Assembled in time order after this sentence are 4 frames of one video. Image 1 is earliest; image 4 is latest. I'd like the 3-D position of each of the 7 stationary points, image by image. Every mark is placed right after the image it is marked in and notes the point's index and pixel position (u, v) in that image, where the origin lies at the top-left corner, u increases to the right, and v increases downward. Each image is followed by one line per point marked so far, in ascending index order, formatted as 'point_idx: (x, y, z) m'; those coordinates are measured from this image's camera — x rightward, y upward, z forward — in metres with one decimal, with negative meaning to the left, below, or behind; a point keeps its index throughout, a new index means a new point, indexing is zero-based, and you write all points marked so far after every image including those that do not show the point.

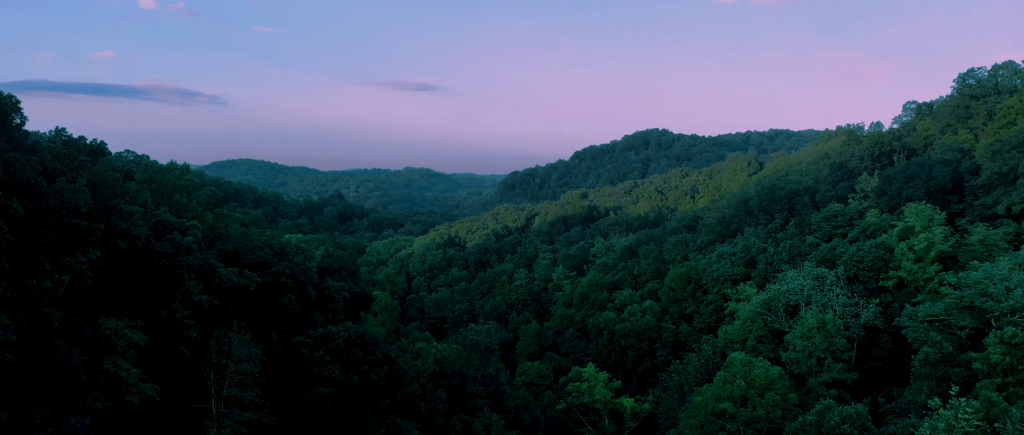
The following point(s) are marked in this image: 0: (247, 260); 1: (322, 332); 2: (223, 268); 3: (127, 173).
0: (-6.5, -1.0, +19.4) m
1: (-4.7, -2.9, +19.9) m
2: (-6.6, -1.2, +18.2) m
3: (-9.3, +1.0, +19.3) m
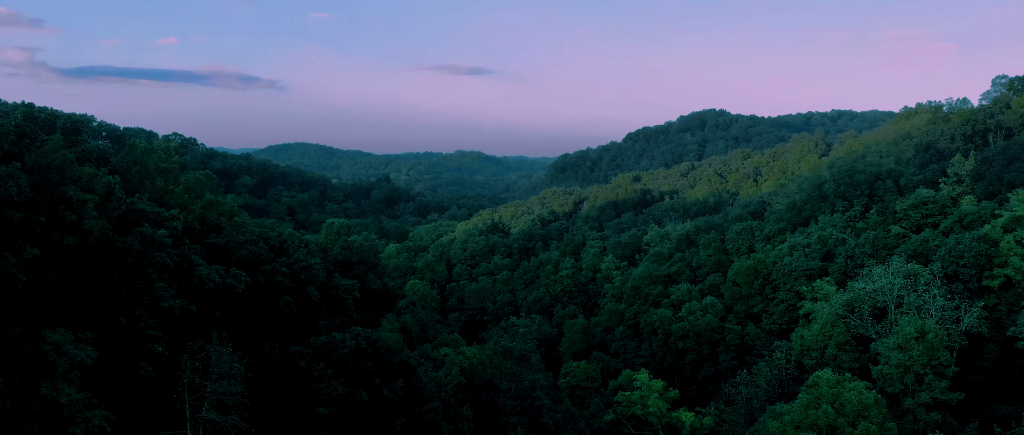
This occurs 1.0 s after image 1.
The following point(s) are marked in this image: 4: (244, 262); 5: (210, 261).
0: (-5.7, -0.8, +16.5) m
1: (-4.0, -2.6, +17.0) m
2: (-5.9, -1.0, +15.3) m
3: (-8.6, +1.2, +16.5) m
4: (-5.6, -0.9, +16.6) m
5: (-6.2, -0.9, +16.4) m
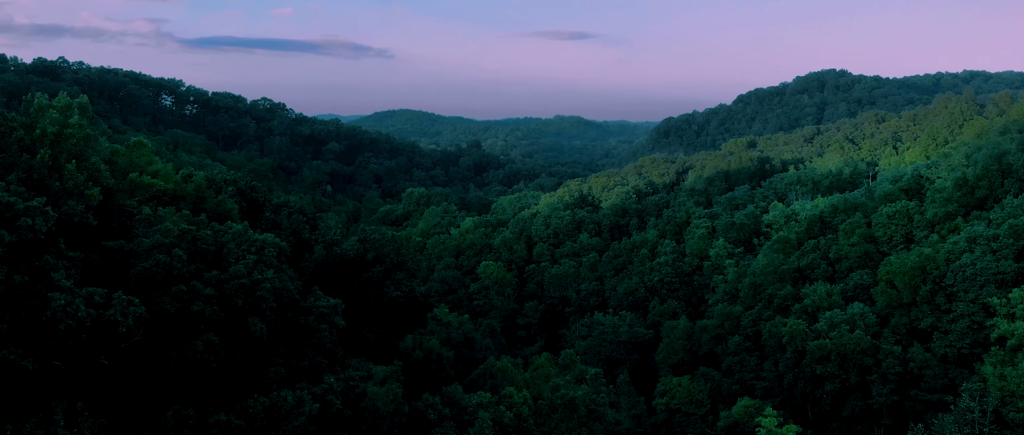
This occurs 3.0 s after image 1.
0: (-5.0, -0.7, +10.6) m
1: (-3.3, -2.5, +10.8) m
2: (-5.4, -0.9, +9.4) m
3: (-7.8, +1.4, +10.8) m
4: (-4.9, -0.8, +10.6) m
5: (-5.5, -0.8, +10.5) m
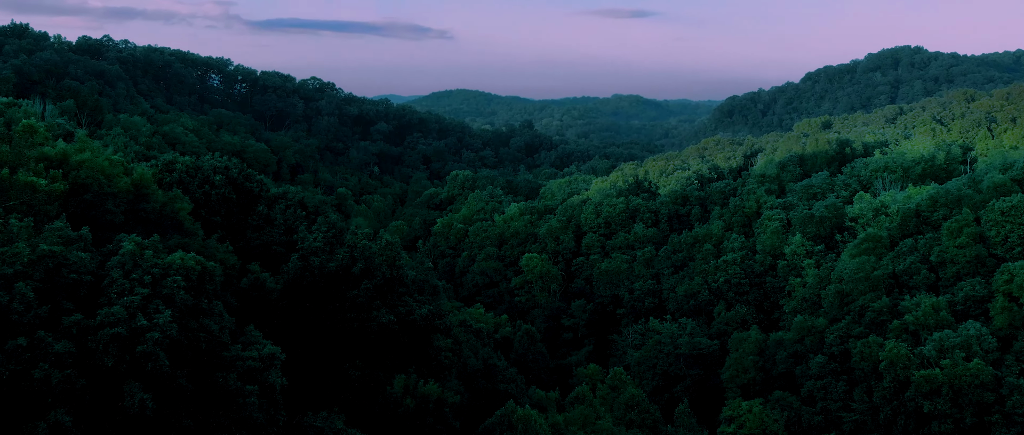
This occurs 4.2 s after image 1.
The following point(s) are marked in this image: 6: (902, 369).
0: (-5.0, -0.9, +7.1) m
1: (-3.3, -2.7, +7.3) m
2: (-5.5, -1.1, +6.0) m
3: (-7.8, +1.2, +7.5) m
4: (-4.9, -1.0, +7.2) m
5: (-5.6, -1.0, +7.1) m
6: (+9.2, -3.6, +18.9) m
